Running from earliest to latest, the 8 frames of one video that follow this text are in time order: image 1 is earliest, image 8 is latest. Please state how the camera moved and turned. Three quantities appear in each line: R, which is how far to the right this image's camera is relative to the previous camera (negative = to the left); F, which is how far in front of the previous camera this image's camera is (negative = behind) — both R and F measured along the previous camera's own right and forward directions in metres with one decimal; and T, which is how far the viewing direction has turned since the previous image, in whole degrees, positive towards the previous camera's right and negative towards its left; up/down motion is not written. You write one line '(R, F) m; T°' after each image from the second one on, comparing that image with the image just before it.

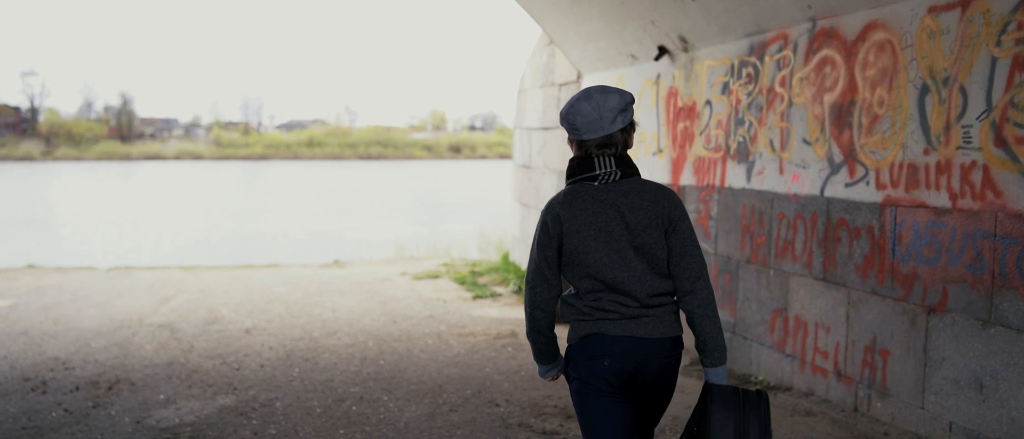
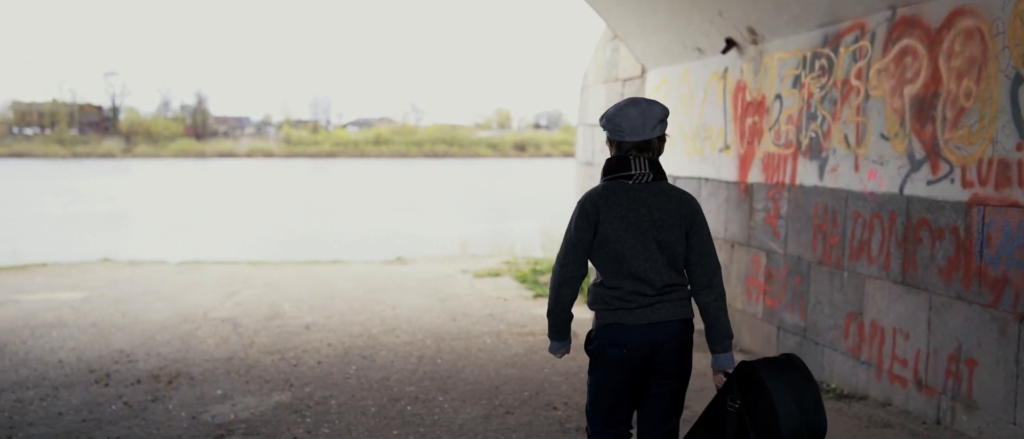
(0.0, +0.2) m; -4°
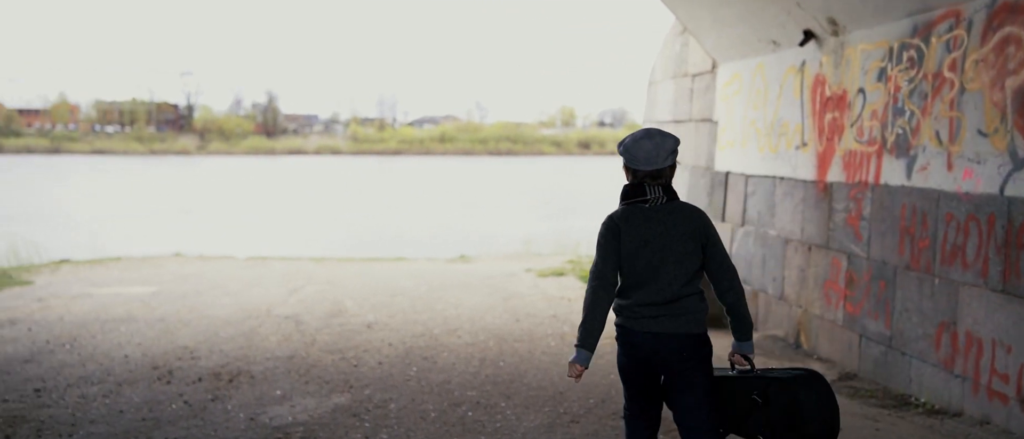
(0.0, +0.2) m; -4°
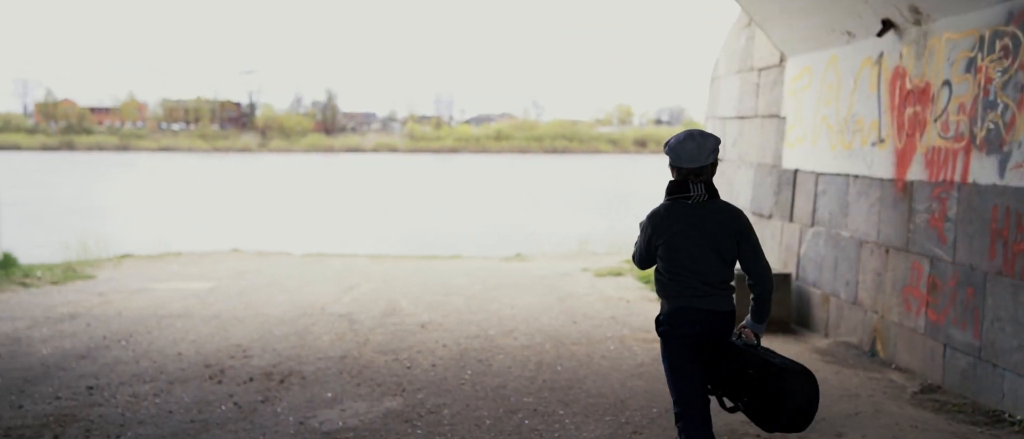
(0.0, +0.2) m; -4°
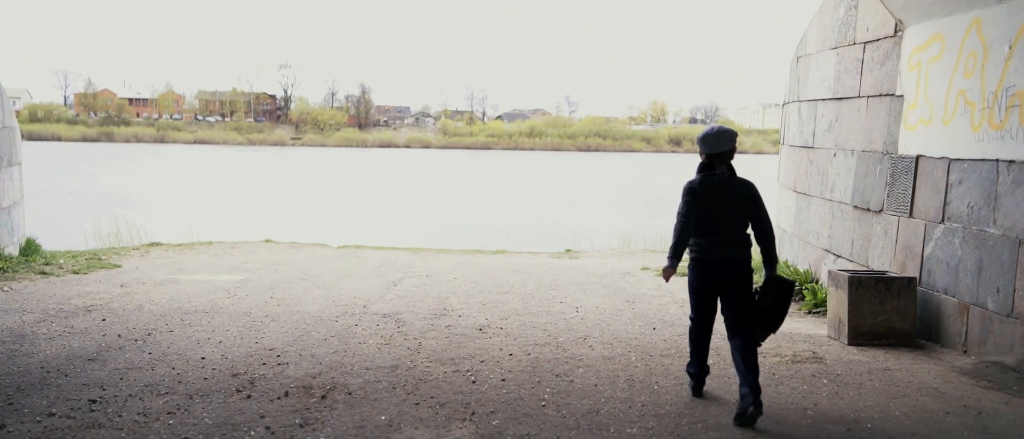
(-0.4, +1.0) m; -2°
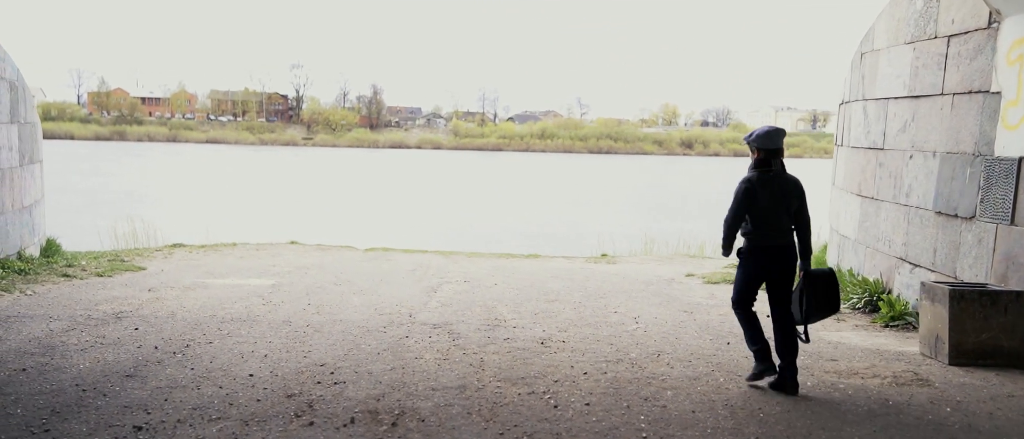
(-0.4, +0.5) m; -1°
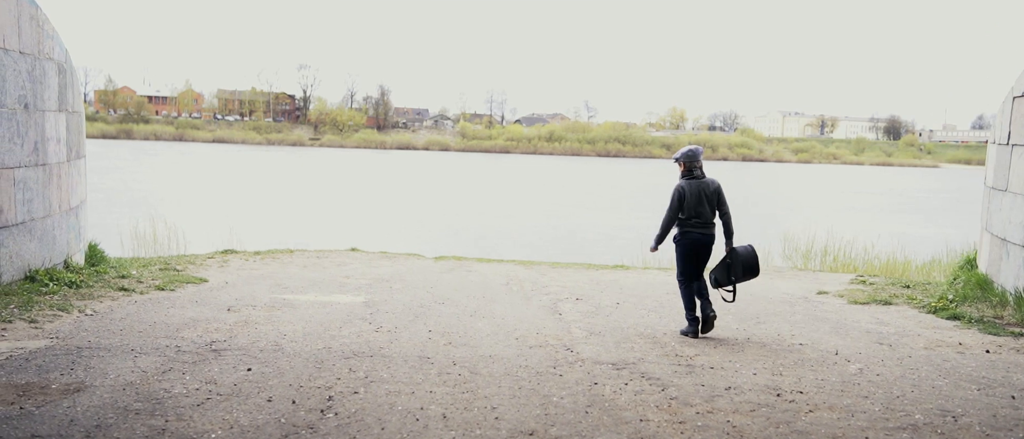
(-1.3, +1.4) m; 0°
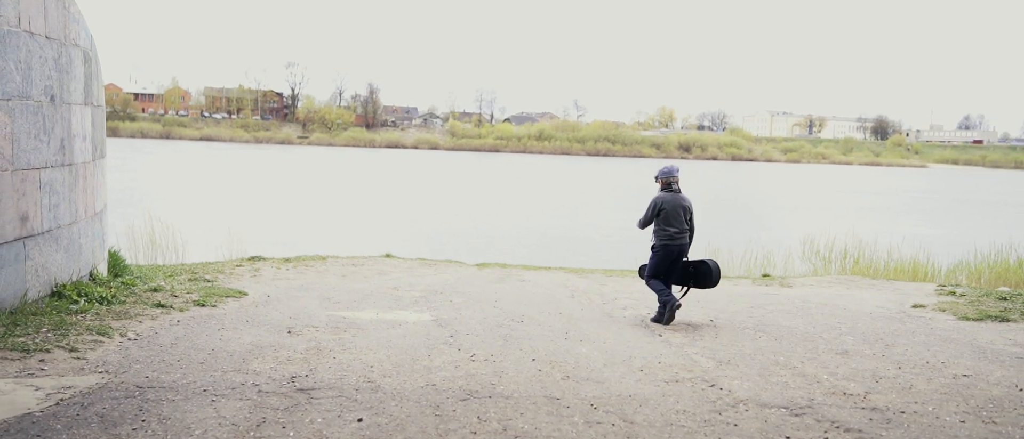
(-0.9, +0.9) m; +1°
